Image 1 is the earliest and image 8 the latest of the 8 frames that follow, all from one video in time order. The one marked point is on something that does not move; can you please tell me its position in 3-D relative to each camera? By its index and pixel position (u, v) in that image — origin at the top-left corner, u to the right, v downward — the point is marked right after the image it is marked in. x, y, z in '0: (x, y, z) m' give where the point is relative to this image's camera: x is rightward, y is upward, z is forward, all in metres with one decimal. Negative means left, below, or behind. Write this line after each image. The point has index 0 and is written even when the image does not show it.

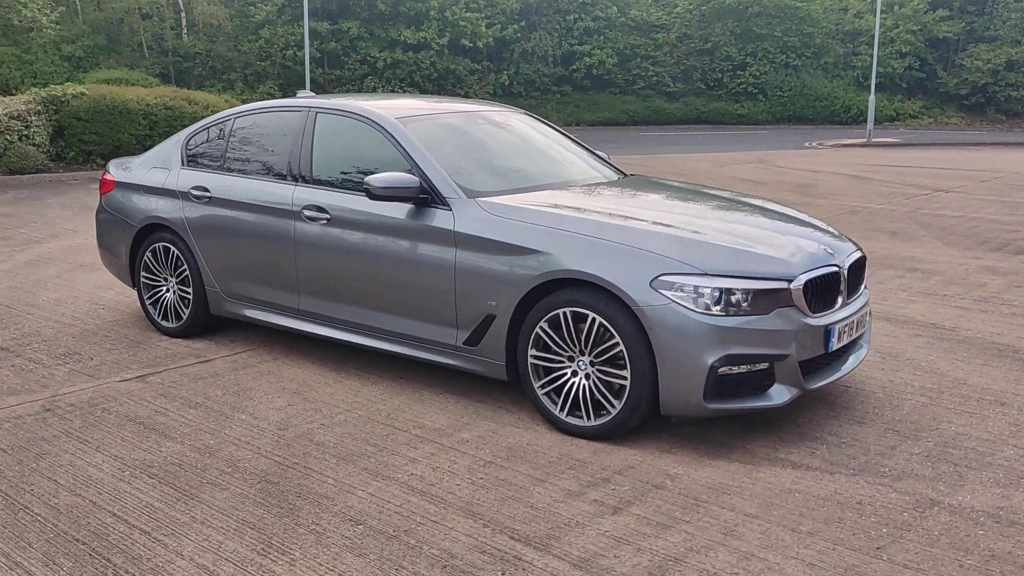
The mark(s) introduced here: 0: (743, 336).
0: (+0.9, -0.2, +3.7) m
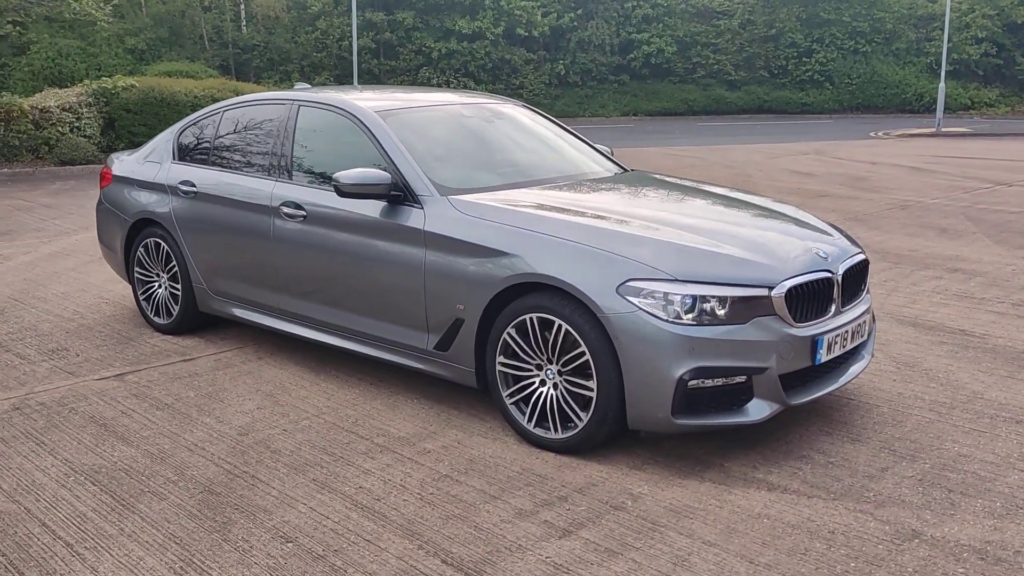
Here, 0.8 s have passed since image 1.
0: (+0.7, -0.2, +3.4) m
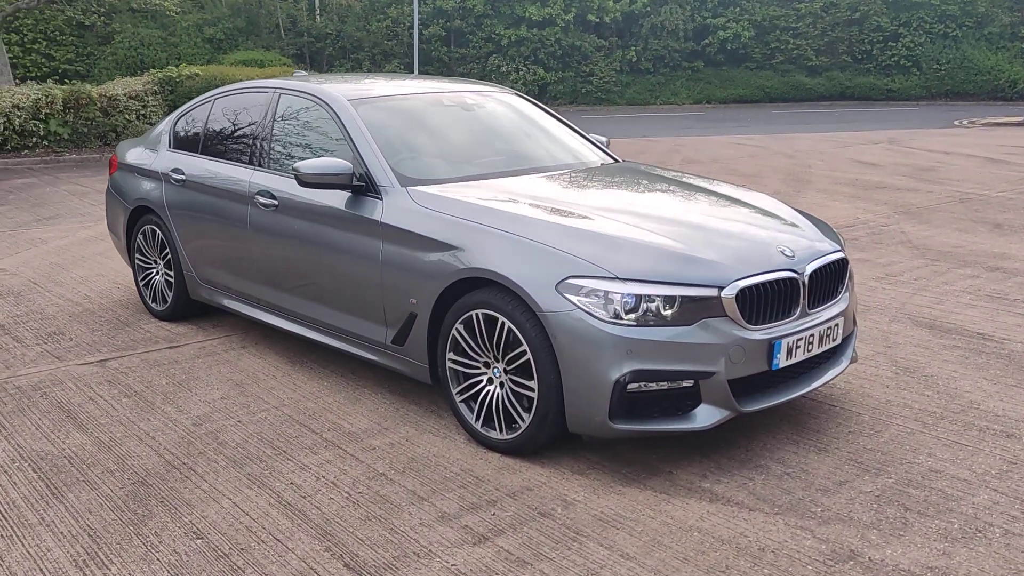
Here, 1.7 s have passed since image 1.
0: (+0.5, -0.2, +3.3) m
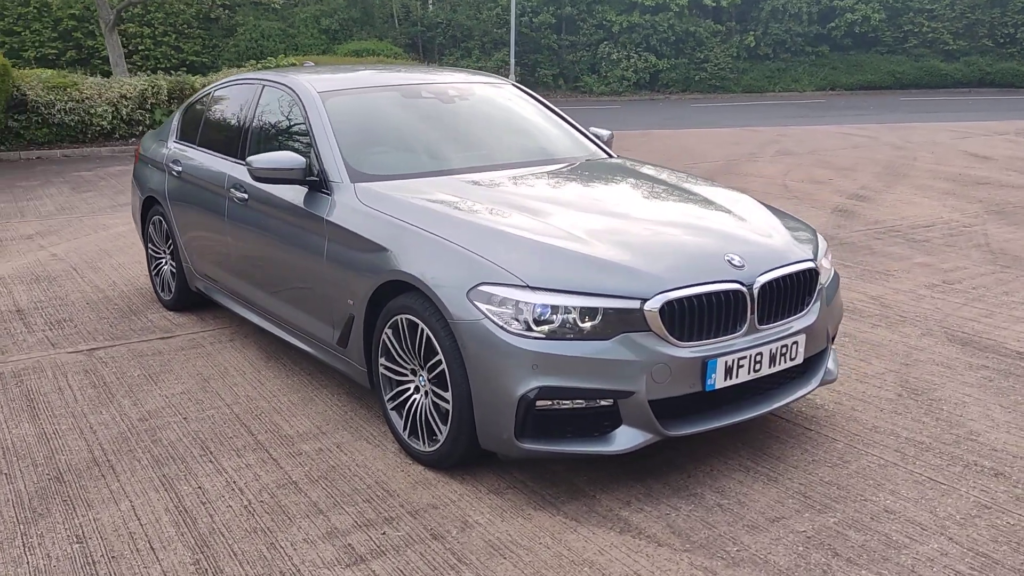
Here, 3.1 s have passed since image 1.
0: (+0.2, -0.2, +3.0) m
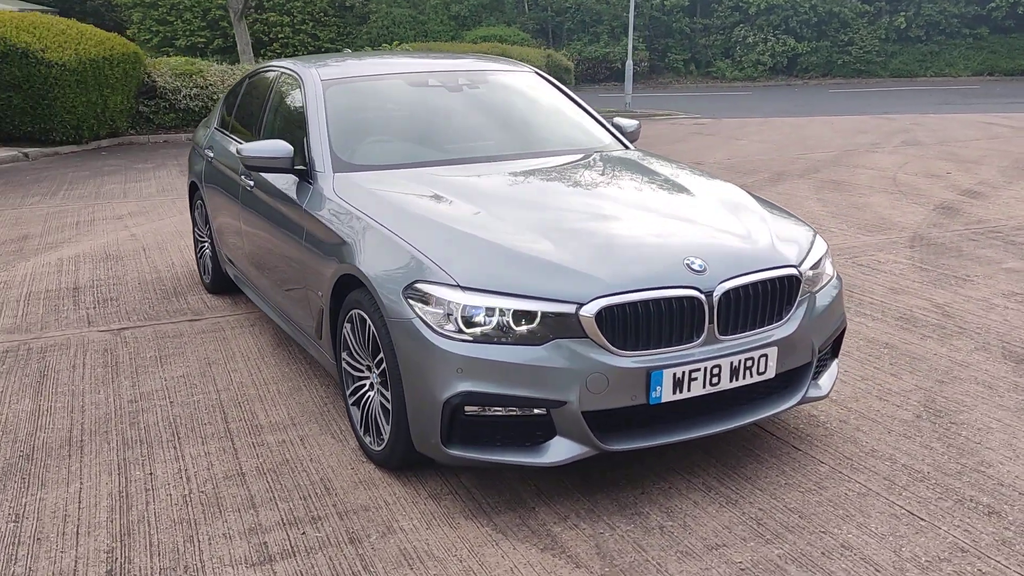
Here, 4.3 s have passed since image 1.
0: (0.0, -0.2, +2.9) m
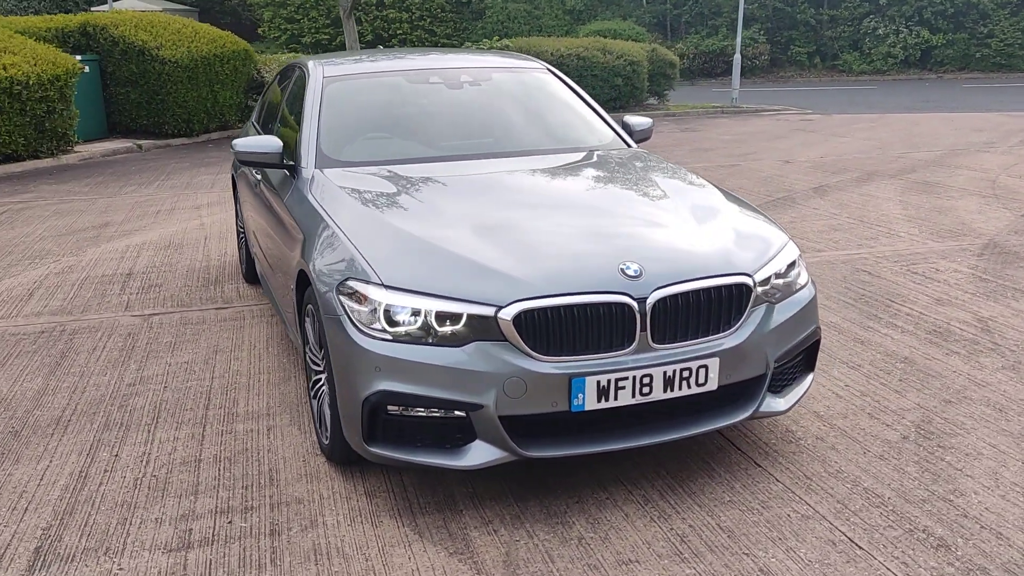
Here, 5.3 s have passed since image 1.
0: (-0.3, -0.2, +2.9) m
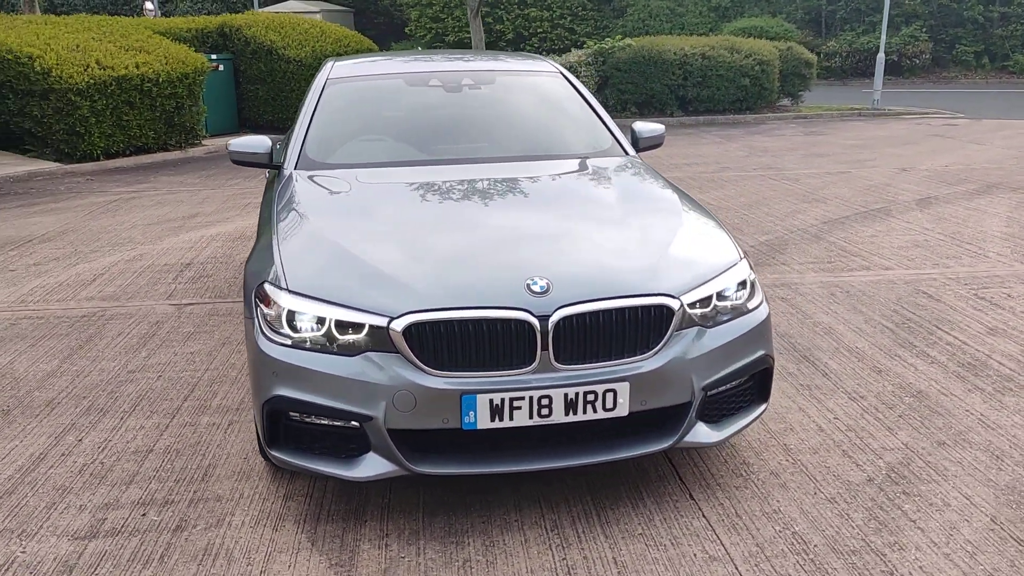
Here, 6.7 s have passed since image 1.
0: (-0.6, -0.3, +2.8) m
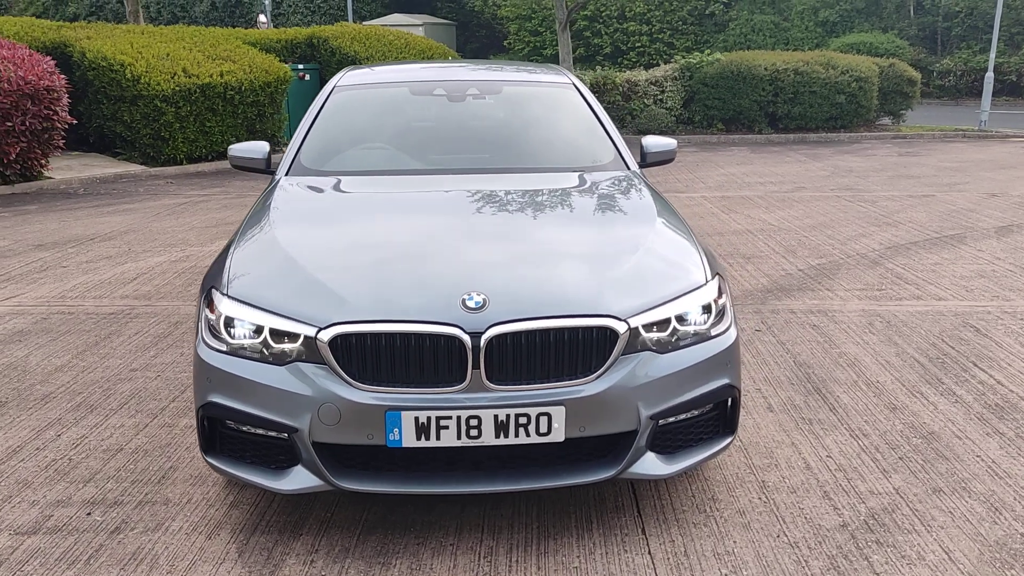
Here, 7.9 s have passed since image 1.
0: (-0.8, -0.3, +2.8) m
